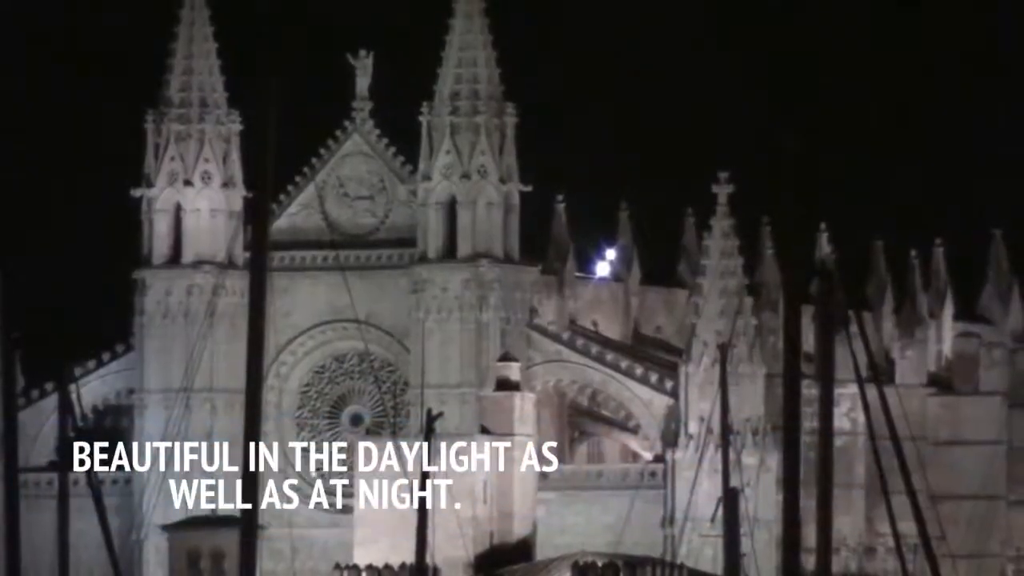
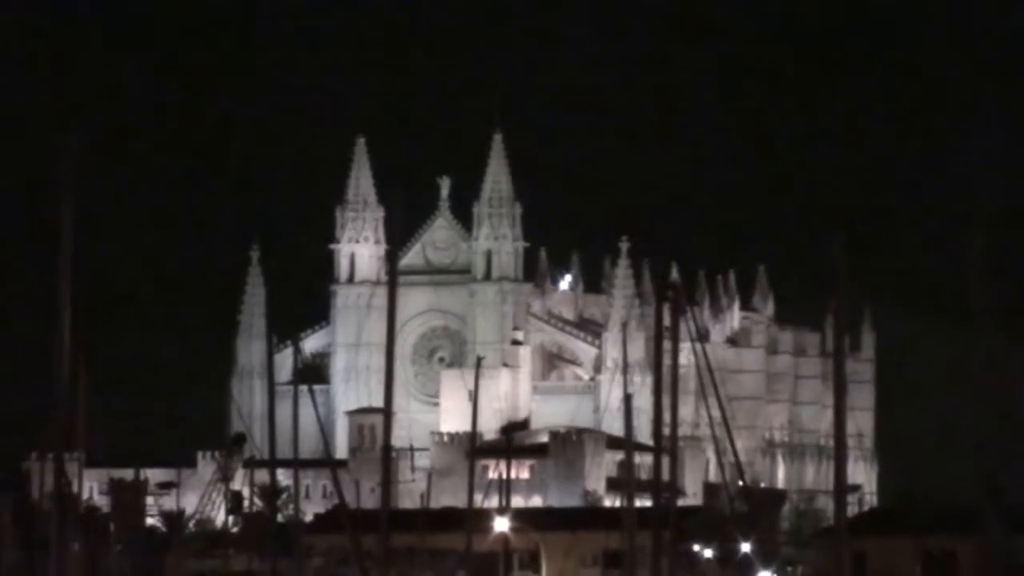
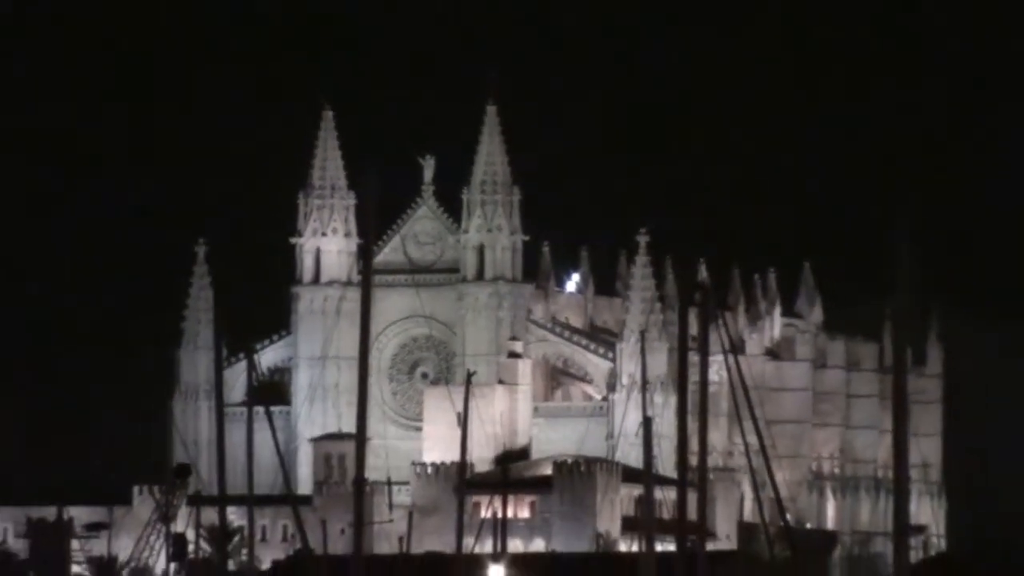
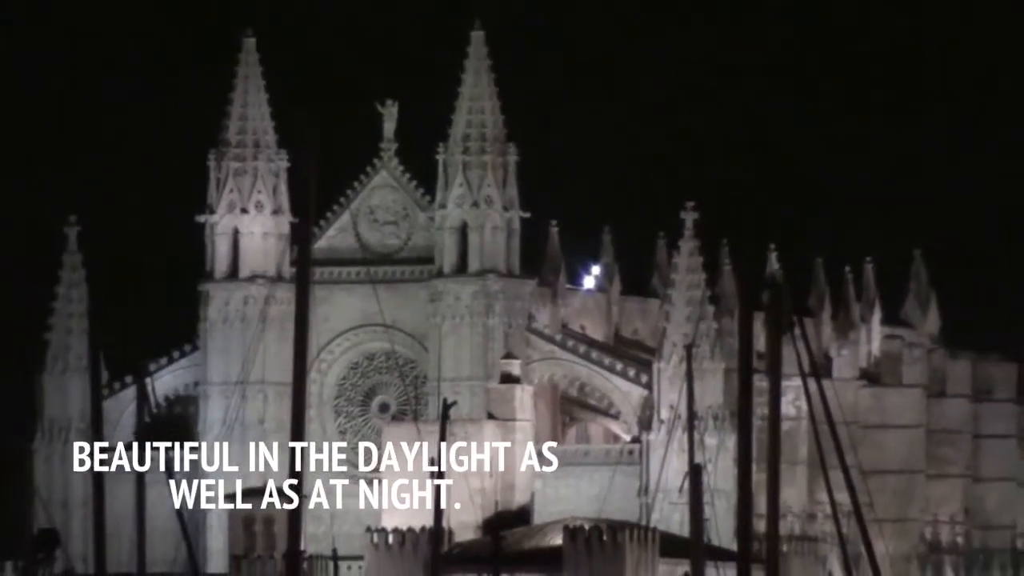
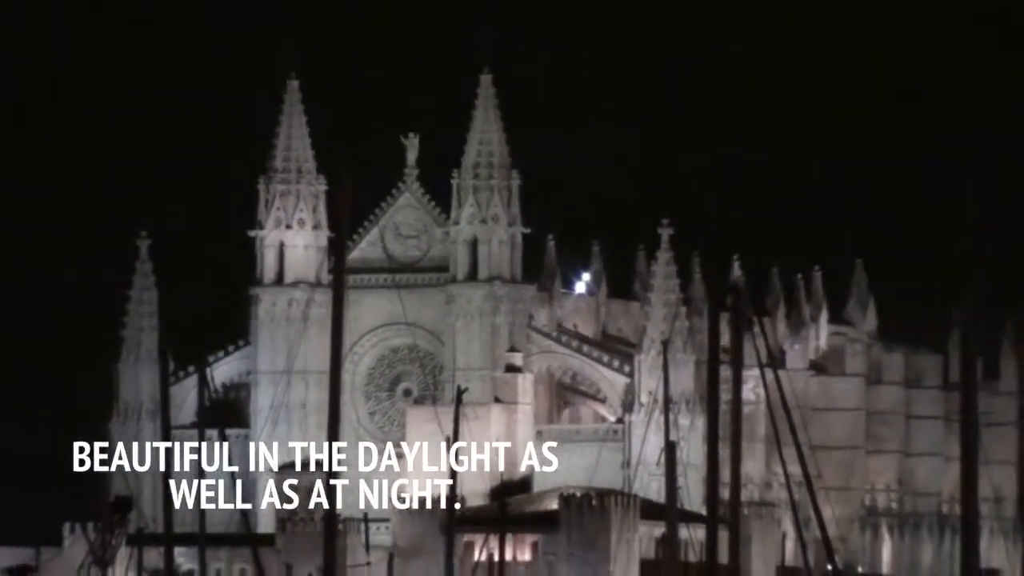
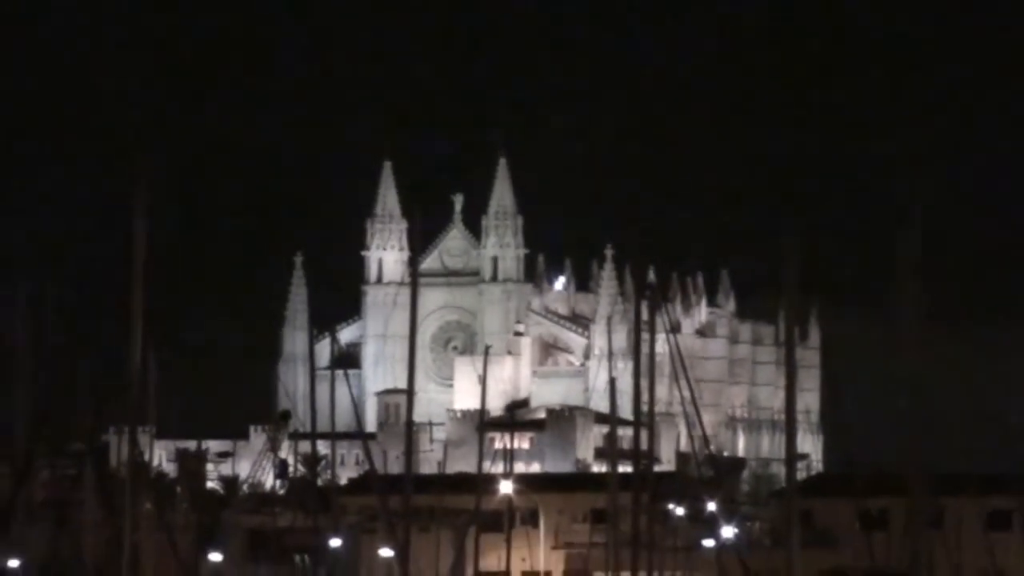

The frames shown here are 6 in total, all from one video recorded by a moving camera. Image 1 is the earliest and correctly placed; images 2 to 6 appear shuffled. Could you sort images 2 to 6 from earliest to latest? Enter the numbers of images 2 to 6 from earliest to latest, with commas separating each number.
4, 5, 3, 2, 6
